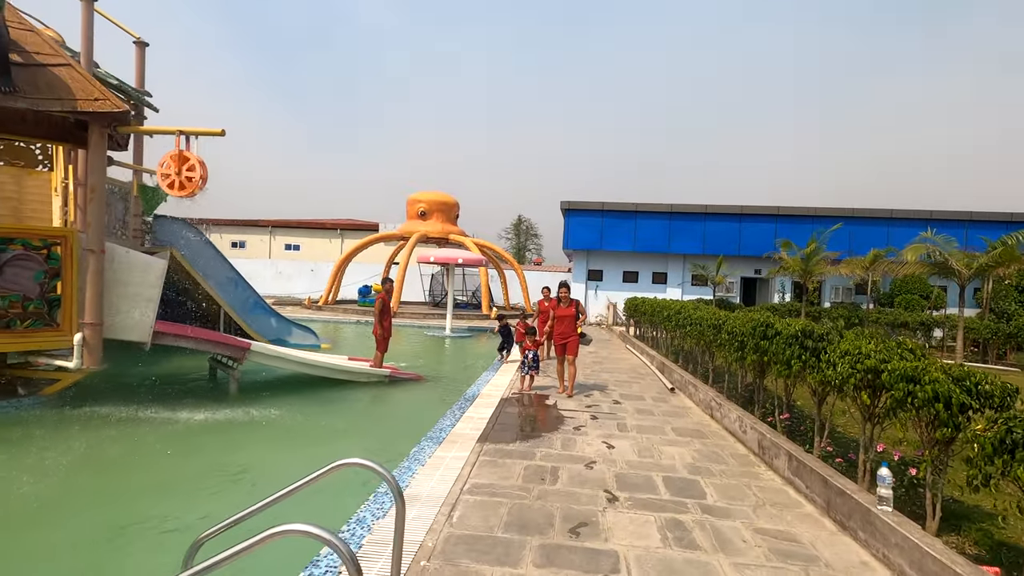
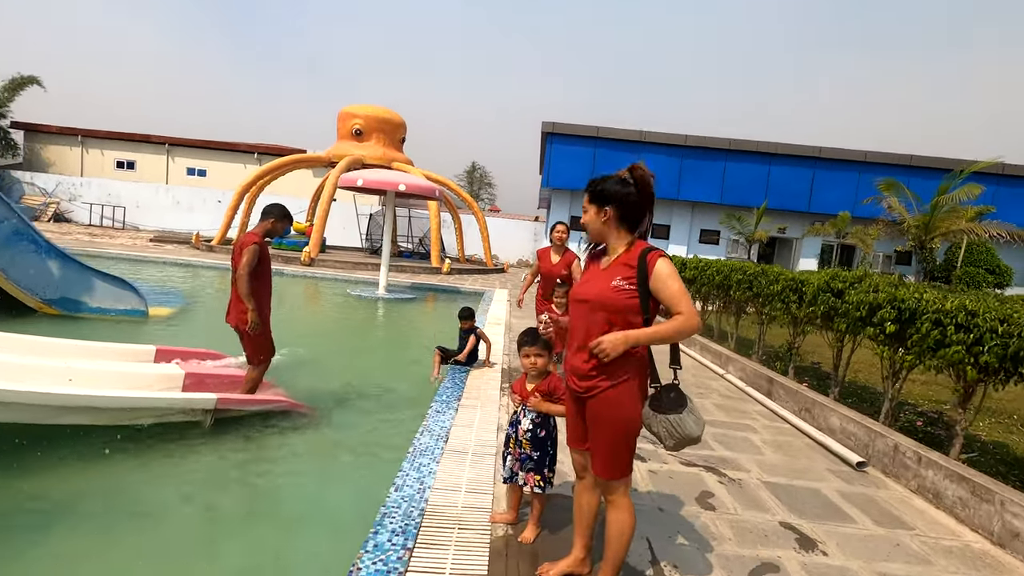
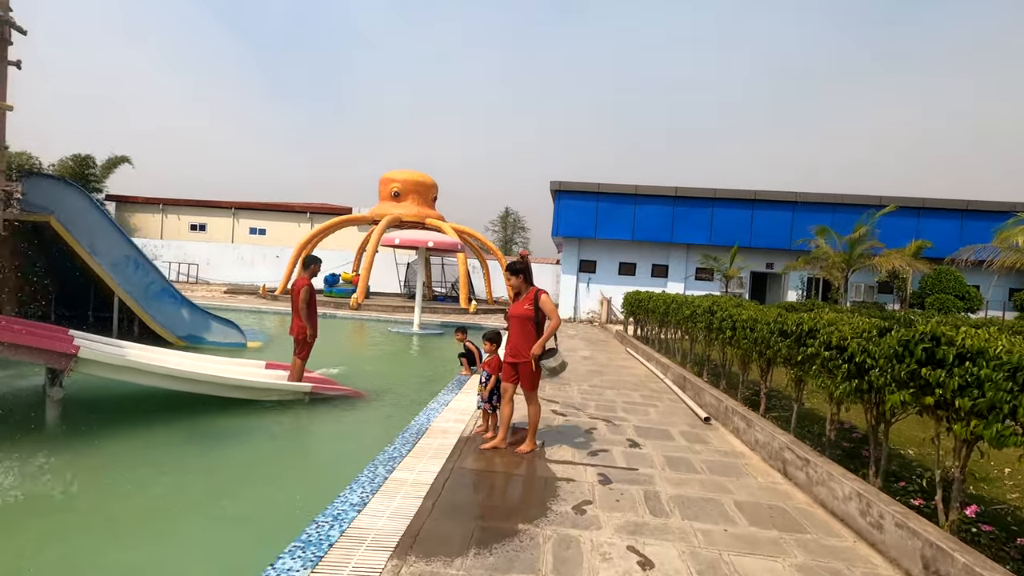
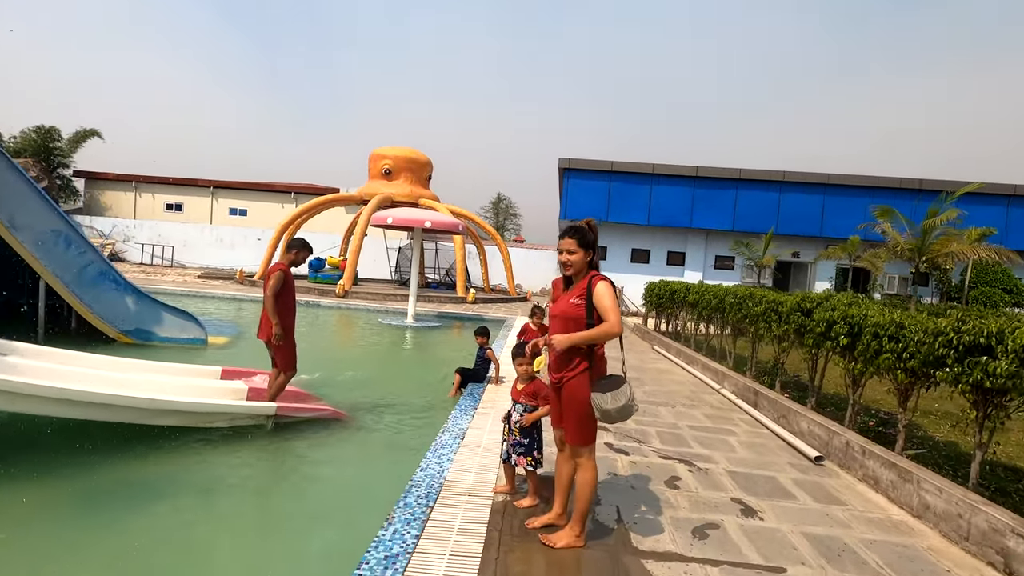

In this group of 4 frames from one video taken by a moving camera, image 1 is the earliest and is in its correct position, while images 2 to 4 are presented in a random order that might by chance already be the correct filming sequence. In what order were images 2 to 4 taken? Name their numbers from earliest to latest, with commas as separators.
3, 4, 2
